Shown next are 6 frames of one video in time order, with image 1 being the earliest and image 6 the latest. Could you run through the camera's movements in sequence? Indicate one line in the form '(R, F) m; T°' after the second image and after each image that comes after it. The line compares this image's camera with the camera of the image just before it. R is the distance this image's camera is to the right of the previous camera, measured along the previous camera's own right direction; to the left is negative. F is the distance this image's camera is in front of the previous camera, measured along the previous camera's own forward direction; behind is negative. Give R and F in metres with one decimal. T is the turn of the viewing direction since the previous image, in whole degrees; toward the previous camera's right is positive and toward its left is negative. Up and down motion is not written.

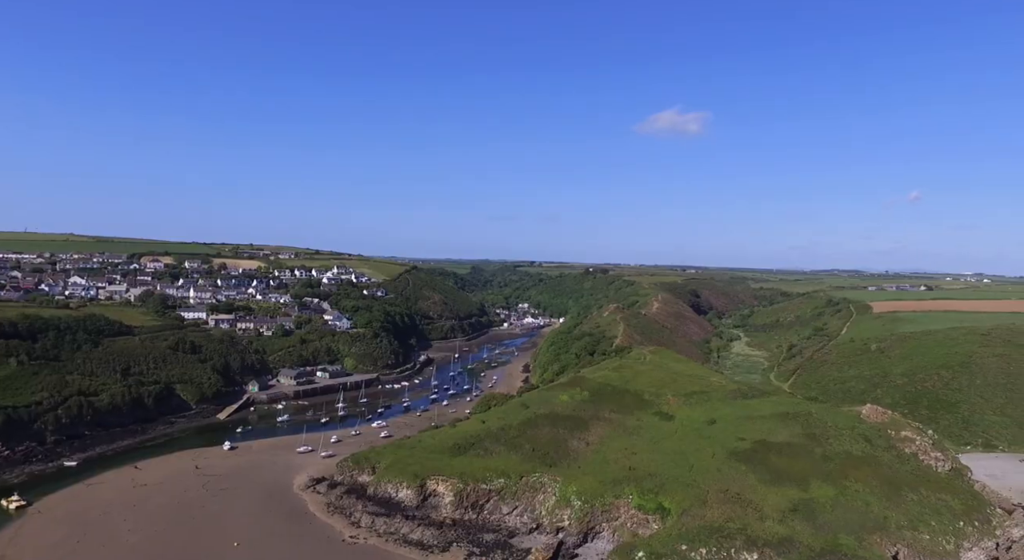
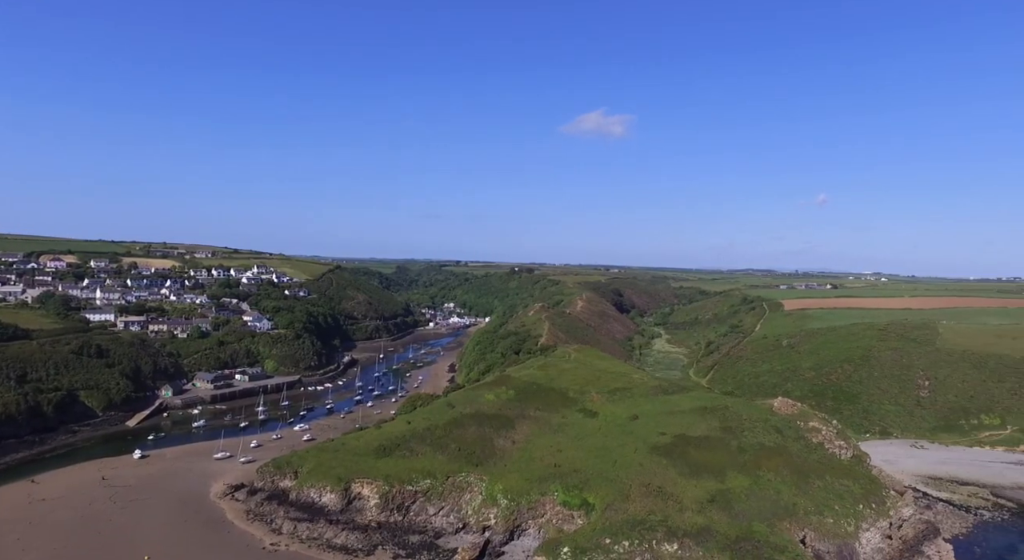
(+0.7, 0.0) m; +6°
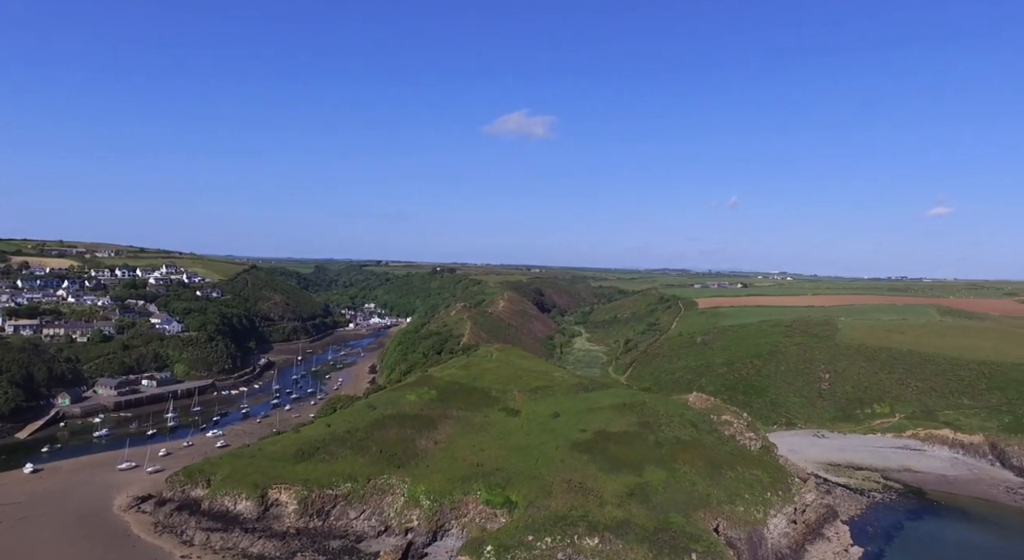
(+0.7, 0.0) m; +6°
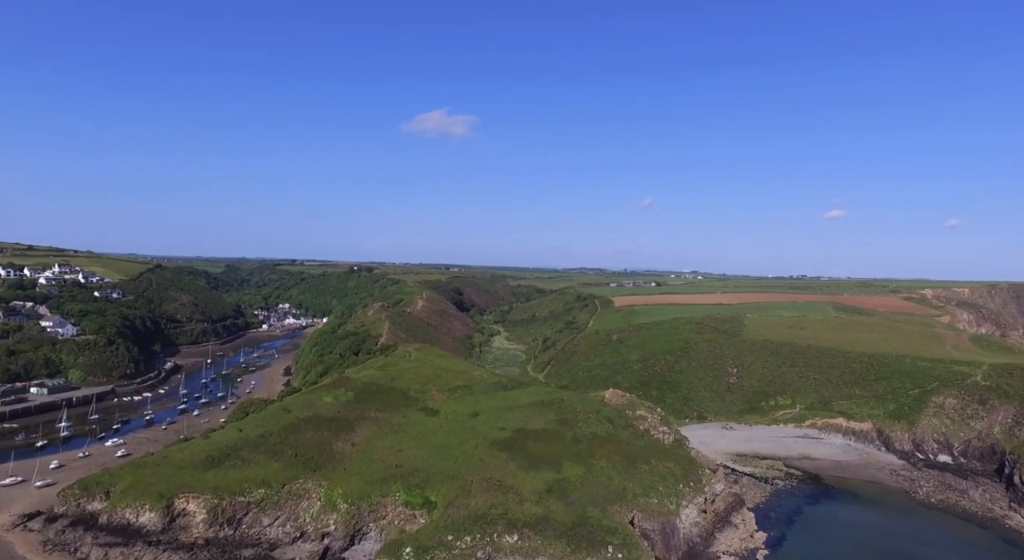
(+0.9, -0.1) m; +6°
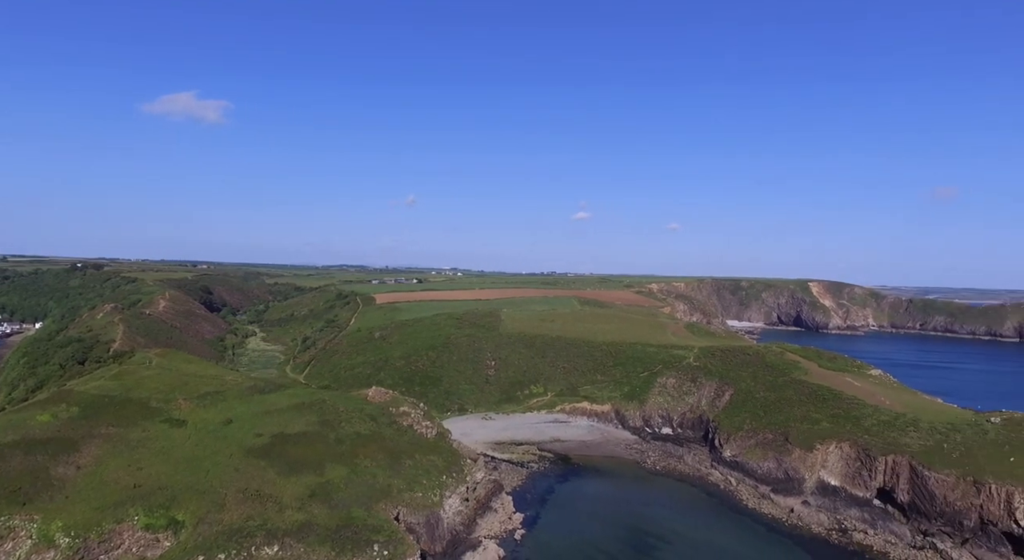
(+1.7, -0.7) m; +19°
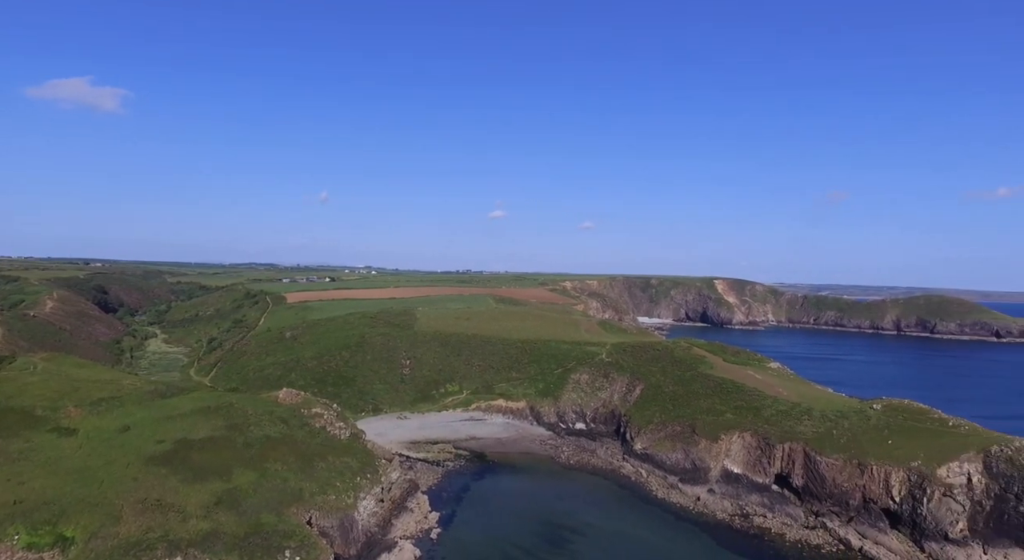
(+0.2, -0.2) m; +7°
